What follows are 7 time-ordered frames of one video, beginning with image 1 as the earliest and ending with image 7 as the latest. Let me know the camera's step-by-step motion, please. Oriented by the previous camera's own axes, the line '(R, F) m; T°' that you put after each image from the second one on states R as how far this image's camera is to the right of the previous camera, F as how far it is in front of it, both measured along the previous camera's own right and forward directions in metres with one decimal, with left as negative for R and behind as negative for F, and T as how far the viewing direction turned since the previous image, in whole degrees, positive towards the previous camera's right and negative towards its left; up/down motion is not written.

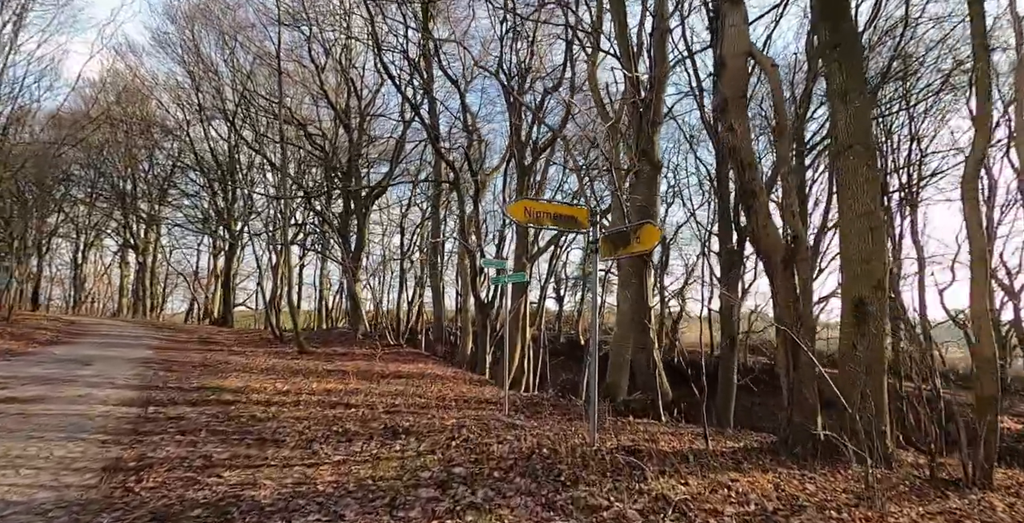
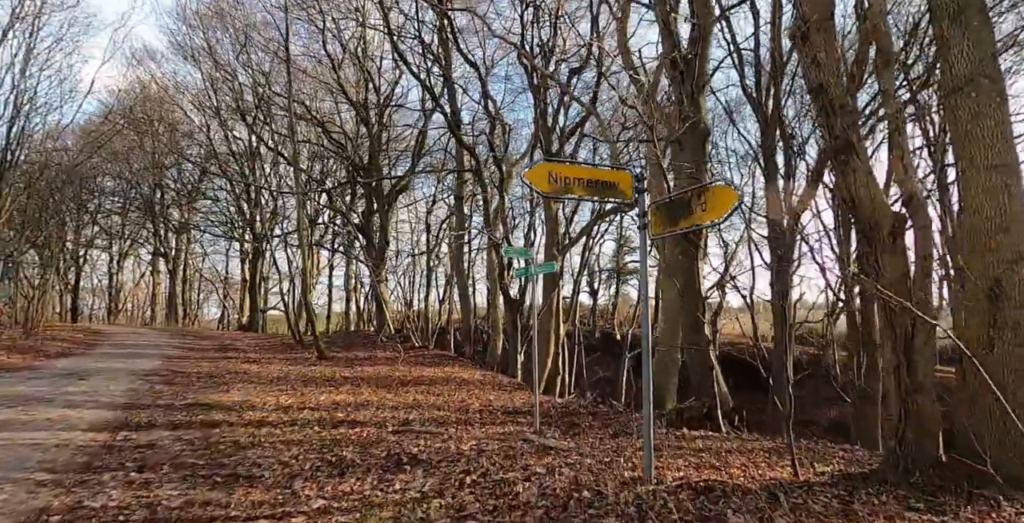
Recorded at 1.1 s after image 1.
(0.0, +0.9) m; -3°
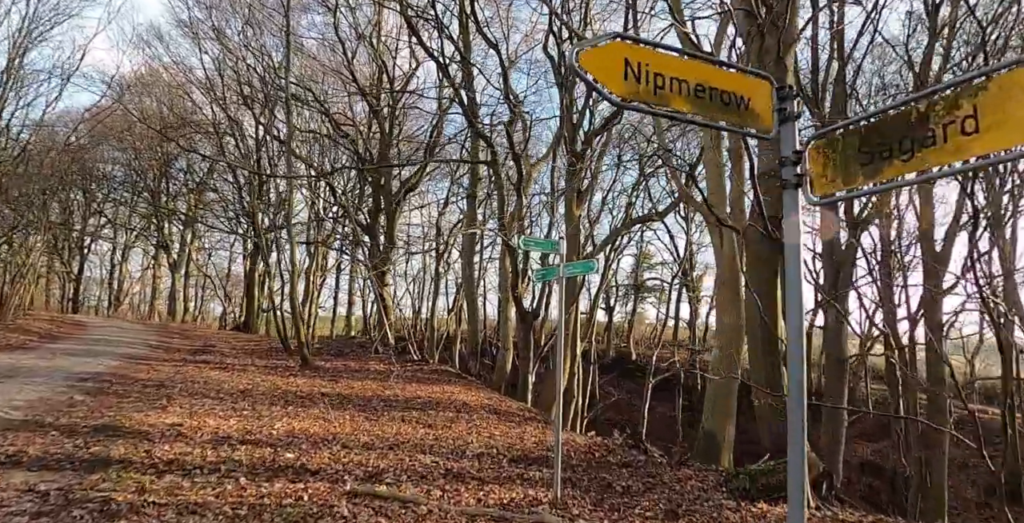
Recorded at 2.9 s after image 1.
(0.0, +1.5) m; -1°
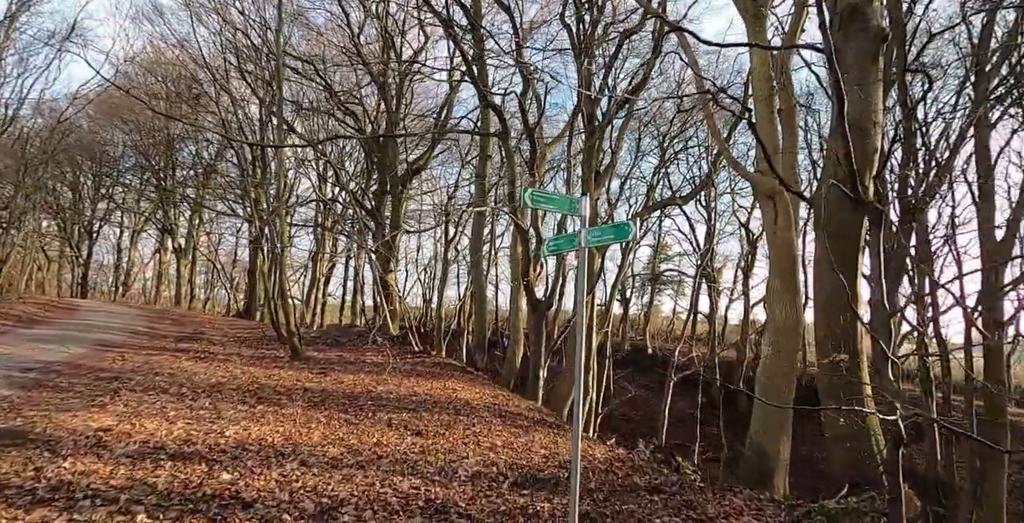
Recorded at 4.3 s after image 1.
(0.0, +1.0) m; -1°
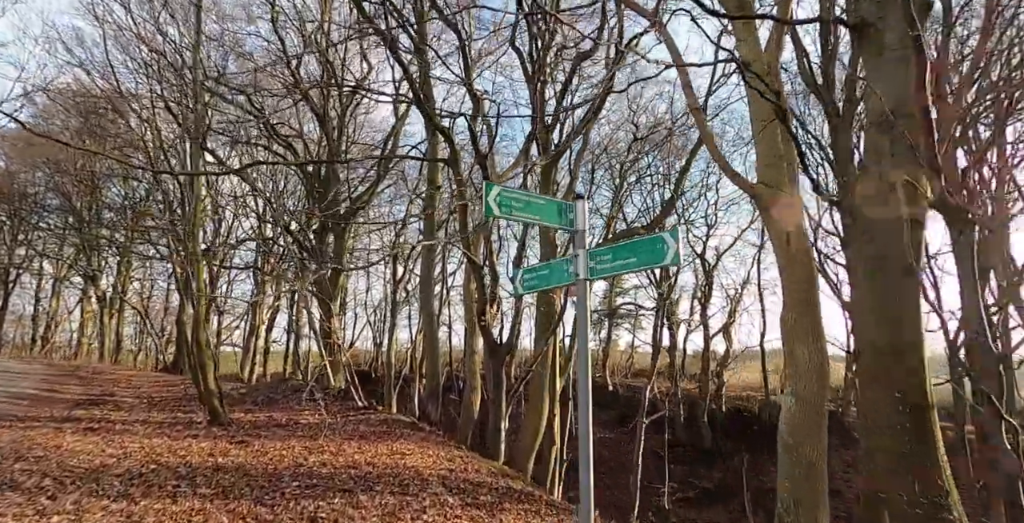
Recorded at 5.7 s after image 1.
(0.0, +1.1) m; +4°
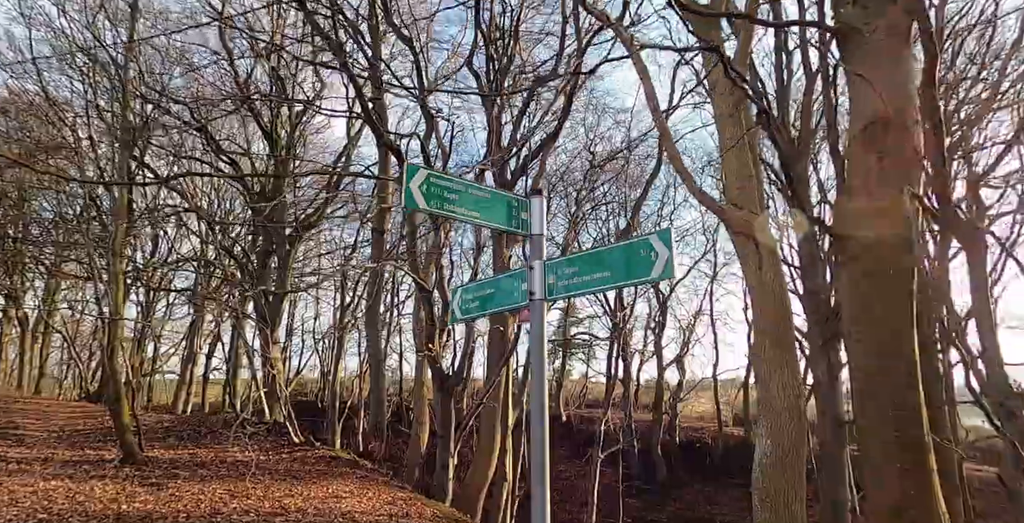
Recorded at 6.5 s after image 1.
(0.0, +0.5) m; +4°
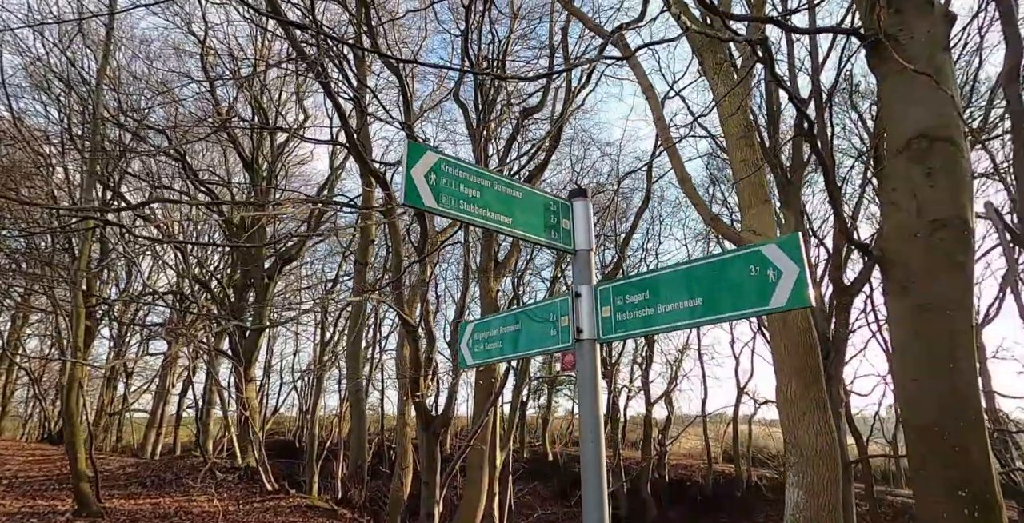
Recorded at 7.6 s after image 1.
(-0.1, +0.4) m; +1°
